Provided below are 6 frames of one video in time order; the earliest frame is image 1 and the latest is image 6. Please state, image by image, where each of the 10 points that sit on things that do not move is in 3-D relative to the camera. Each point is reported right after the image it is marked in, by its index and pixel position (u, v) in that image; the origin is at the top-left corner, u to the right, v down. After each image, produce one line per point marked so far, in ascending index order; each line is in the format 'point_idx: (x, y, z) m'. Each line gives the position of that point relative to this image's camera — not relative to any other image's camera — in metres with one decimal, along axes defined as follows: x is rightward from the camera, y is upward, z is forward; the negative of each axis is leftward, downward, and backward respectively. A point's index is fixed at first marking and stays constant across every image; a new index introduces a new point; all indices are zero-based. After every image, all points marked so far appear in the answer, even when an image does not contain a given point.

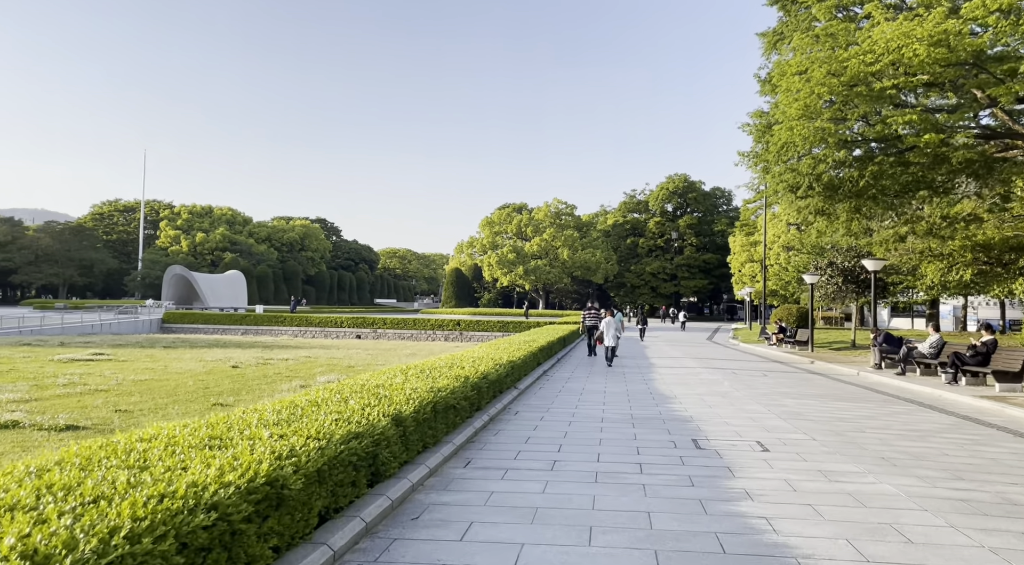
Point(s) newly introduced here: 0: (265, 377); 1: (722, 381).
0: (-4.3, -1.6, +12.7) m
1: (+3.1, -1.5, +11.0) m
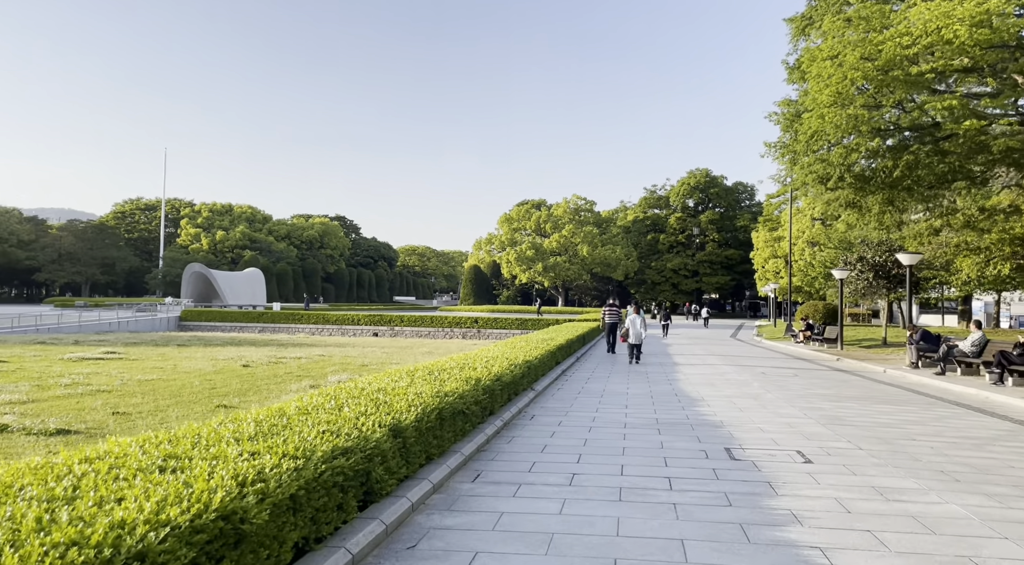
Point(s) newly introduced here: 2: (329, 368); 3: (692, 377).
0: (-4.0, -1.6, +12.4) m
1: (+3.4, -1.4, +10.4) m
2: (-3.5, -1.6, +14.0) m
3: (+2.7, -1.4, +11.1) m
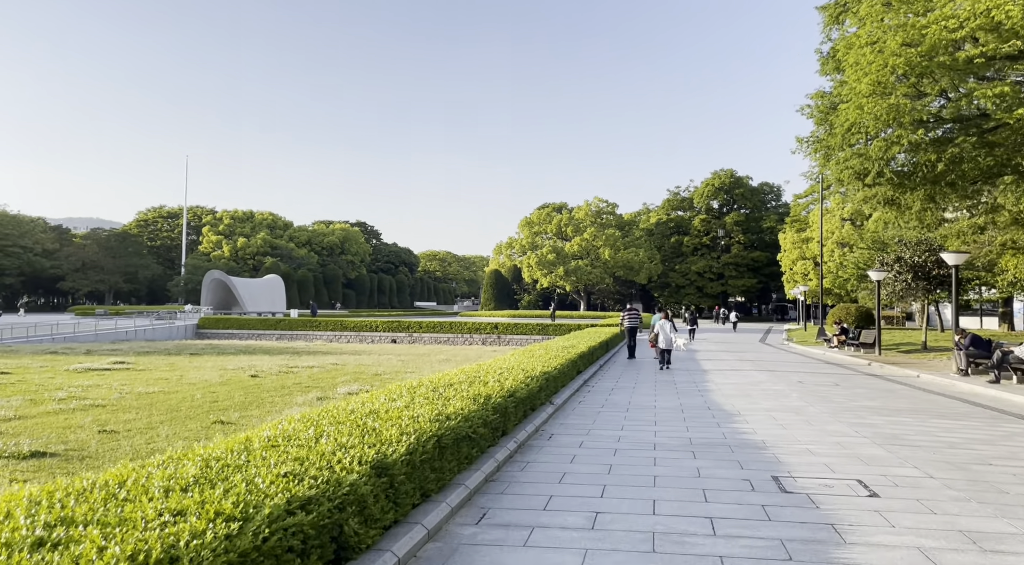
0: (-3.7, -1.7, +11.8) m
1: (+3.6, -1.4, +9.6) m
2: (-3.1, -1.7, +13.4) m
3: (+3.0, -1.5, +10.3) m
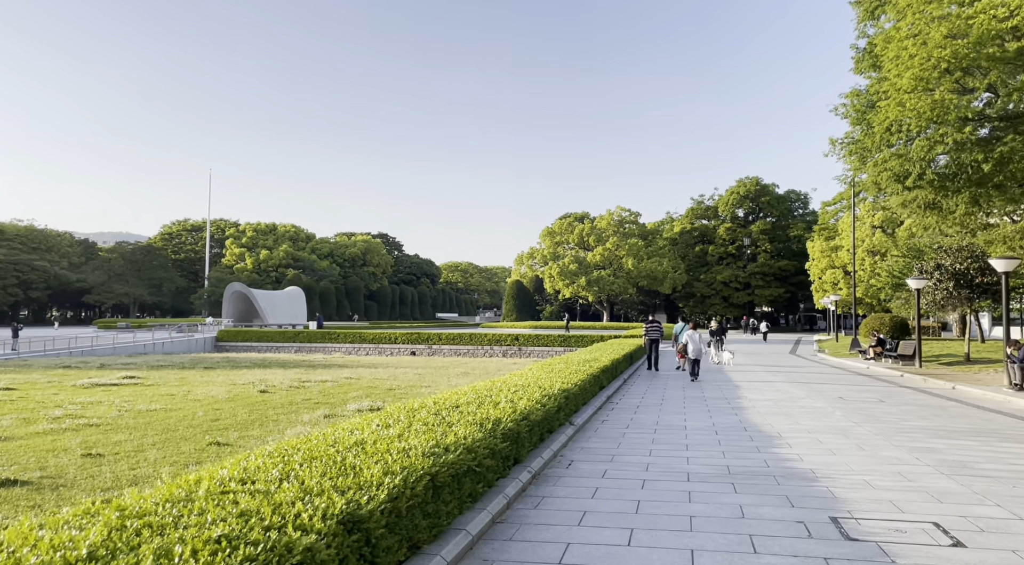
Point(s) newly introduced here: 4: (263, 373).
0: (-3.4, -1.9, +11.2) m
1: (+3.9, -1.5, +8.9) m
2: (-2.8, -1.9, +12.8) m
3: (+3.2, -1.6, +9.6) m
4: (-5.9, -2.1, +17.3) m
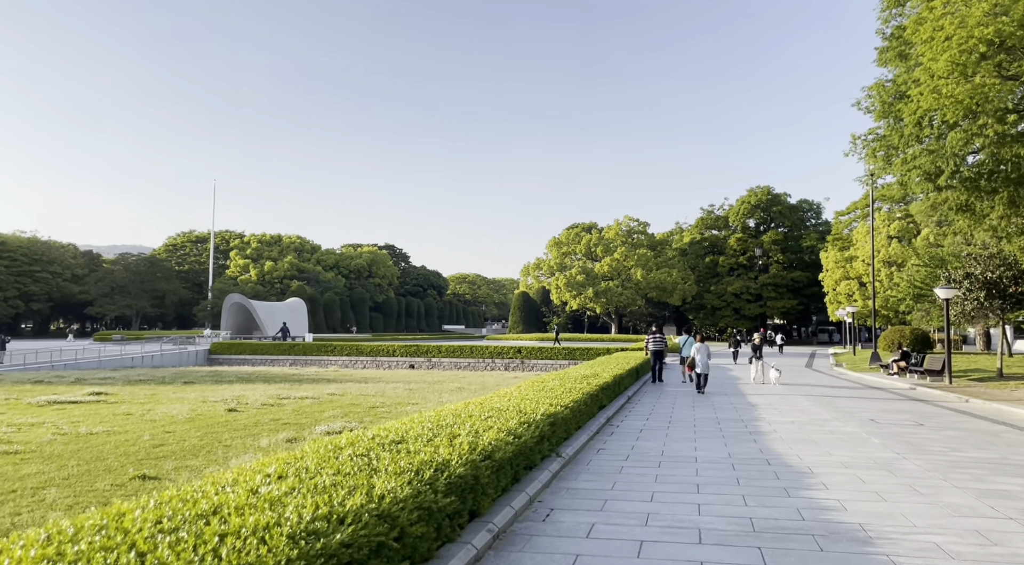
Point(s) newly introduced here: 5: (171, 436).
0: (-3.6, -2.0, +10.1) m
1: (+3.7, -1.6, +7.6) m
2: (-2.9, -2.1, +11.6) m
3: (+3.1, -1.6, +8.4) m
4: (-5.9, -2.3, +16.2) m
5: (-4.2, -1.9, +9.0) m
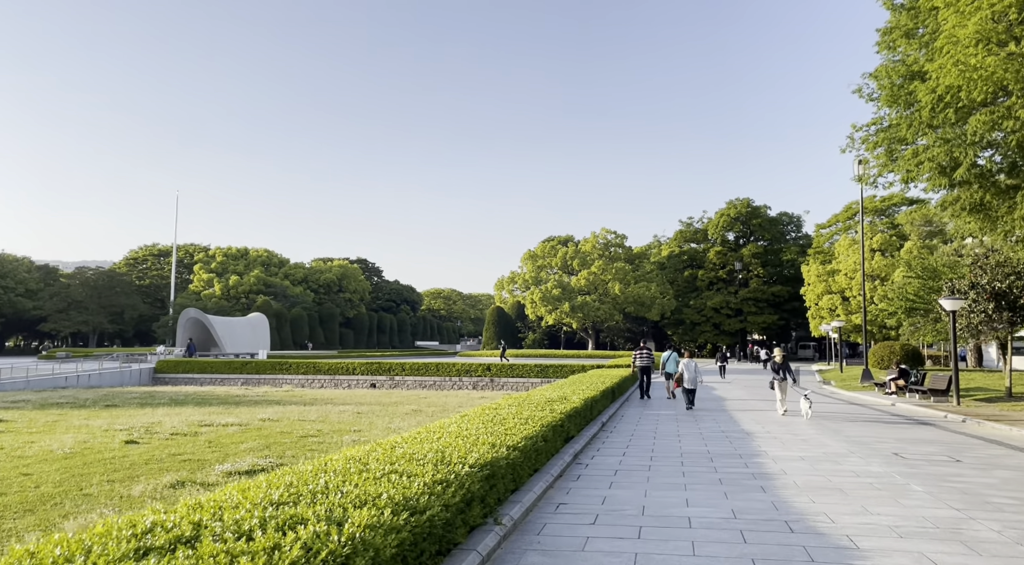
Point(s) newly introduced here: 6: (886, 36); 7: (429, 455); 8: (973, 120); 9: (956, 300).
0: (-4.1, -2.0, +8.2) m
1: (+3.2, -1.6, +6.0) m
2: (-3.5, -2.2, +9.8) m
3: (+2.5, -1.7, +6.7) m
4: (-6.7, -2.5, +14.2) m
5: (-4.7, -1.9, +7.2) m
6: (+5.8, +3.9, +11.5) m
7: (-0.5, -1.0, +4.3) m
8: (+5.9, +2.1, +9.5) m
9: (+8.8, -0.3, +14.5) m
